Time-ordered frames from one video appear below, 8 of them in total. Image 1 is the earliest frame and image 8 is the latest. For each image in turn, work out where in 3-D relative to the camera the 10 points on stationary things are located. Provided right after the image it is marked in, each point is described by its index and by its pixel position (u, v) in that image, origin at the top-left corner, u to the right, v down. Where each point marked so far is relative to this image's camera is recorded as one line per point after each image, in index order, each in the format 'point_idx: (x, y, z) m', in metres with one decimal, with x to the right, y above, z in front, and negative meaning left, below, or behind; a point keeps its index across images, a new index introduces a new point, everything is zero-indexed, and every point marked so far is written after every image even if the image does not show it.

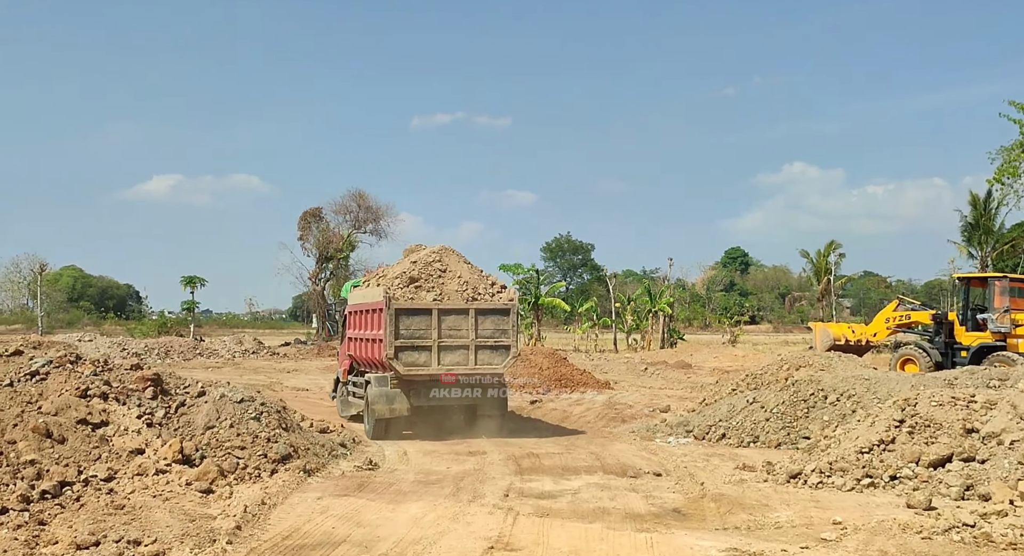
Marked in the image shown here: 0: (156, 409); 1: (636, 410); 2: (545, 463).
0: (-4.2, -1.5, +12.0) m
1: (+2.4, -2.5, +19.5) m
2: (+0.4, -2.5, +13.6) m
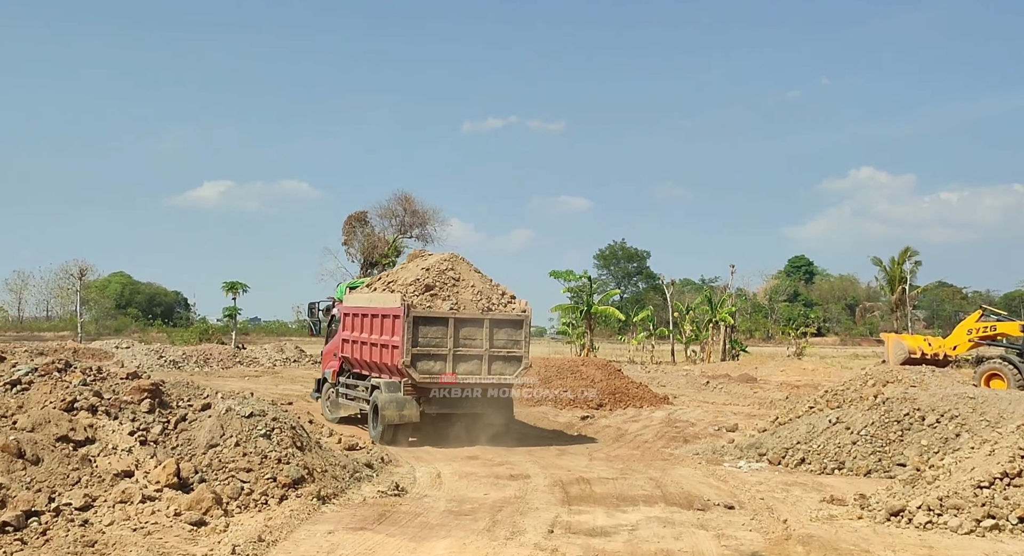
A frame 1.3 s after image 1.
0: (-3.7, -1.5, +10.5) m
1: (+3.2, -2.6, +17.7) m
2: (+1.0, -2.5, +11.8) m
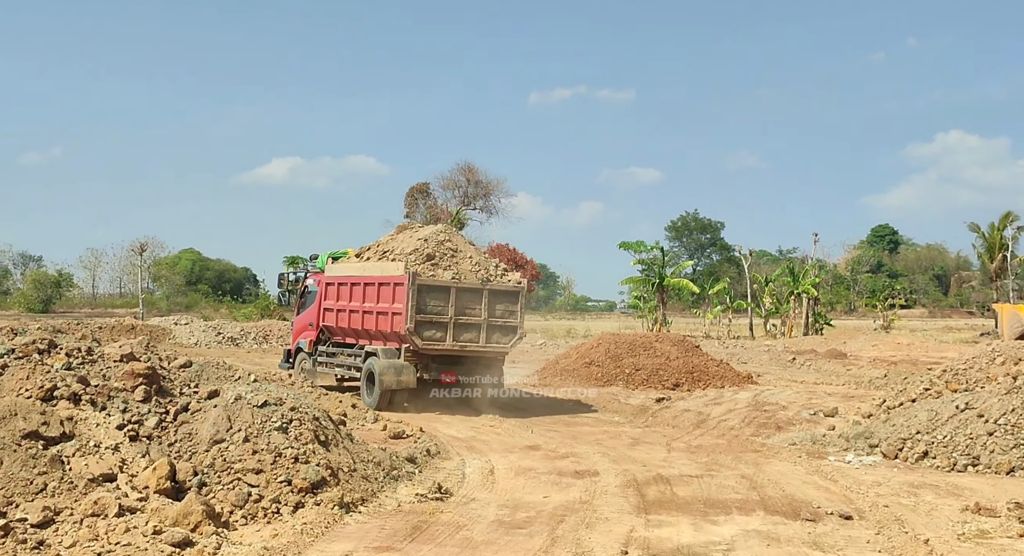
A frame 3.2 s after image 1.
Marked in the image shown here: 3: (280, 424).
0: (-3.2, -1.2, +8.8) m
1: (+4.2, -2.0, +15.5) m
2: (+1.6, -2.1, +9.8) m
3: (-2.1, -1.3, +9.2) m
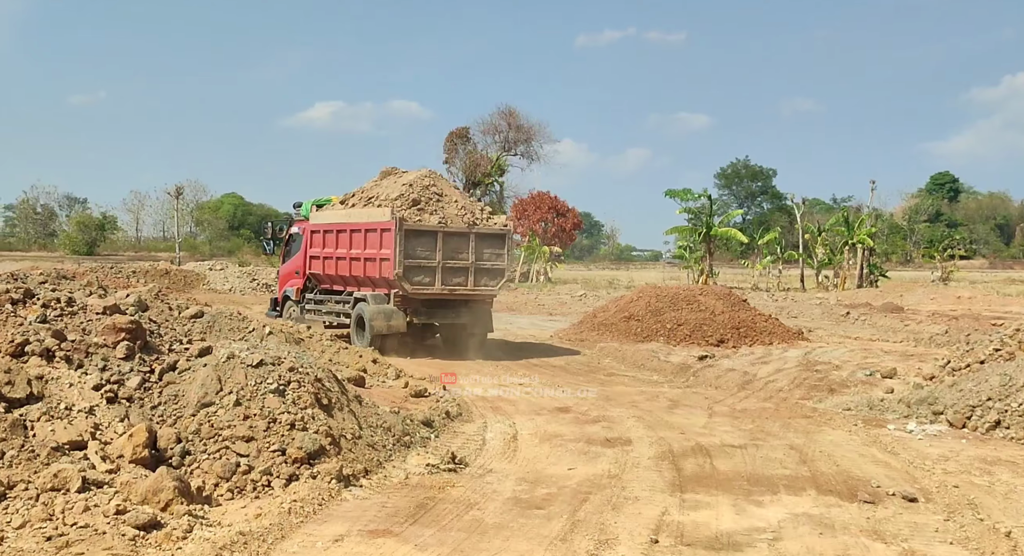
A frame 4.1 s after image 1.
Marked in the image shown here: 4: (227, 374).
0: (-3.0, -0.8, +8.0) m
1: (+4.7, -1.3, +14.4) m
2: (+1.8, -1.6, +8.8) m
3: (-1.9, -0.9, +8.4) m
4: (-2.3, -0.8, +8.3) m
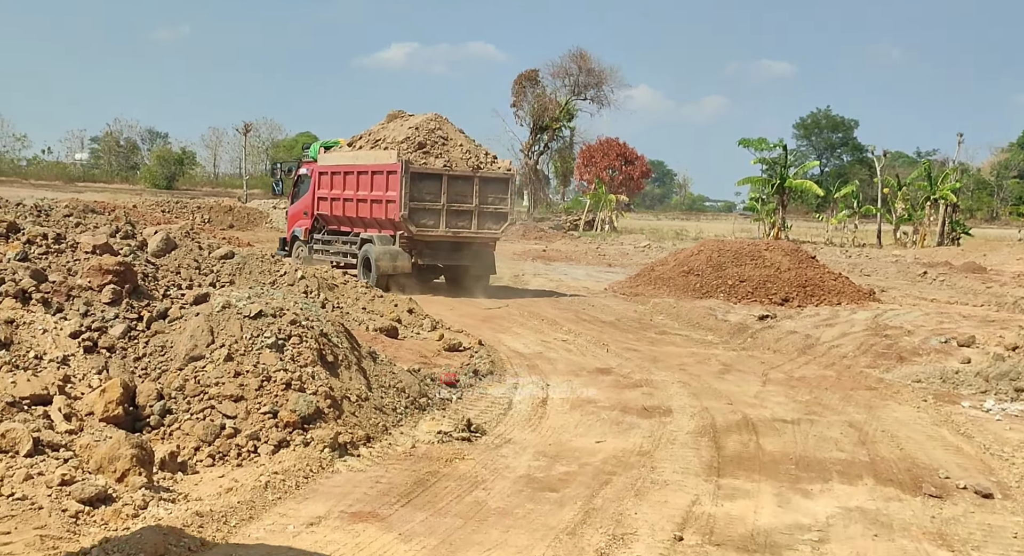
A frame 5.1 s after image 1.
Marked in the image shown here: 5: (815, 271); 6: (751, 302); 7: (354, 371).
0: (-2.9, -0.3, +7.3) m
1: (+5.2, -0.8, +13.2) m
2: (+2.0, -1.3, +7.9) m
3: (-1.8, -0.5, +7.6) m
4: (-2.2, -0.4, +7.6) m
5: (+5.7, +0.1, +19.0) m
6: (+4.3, -0.4, +18.2) m
7: (-1.3, -0.7, +8.1) m
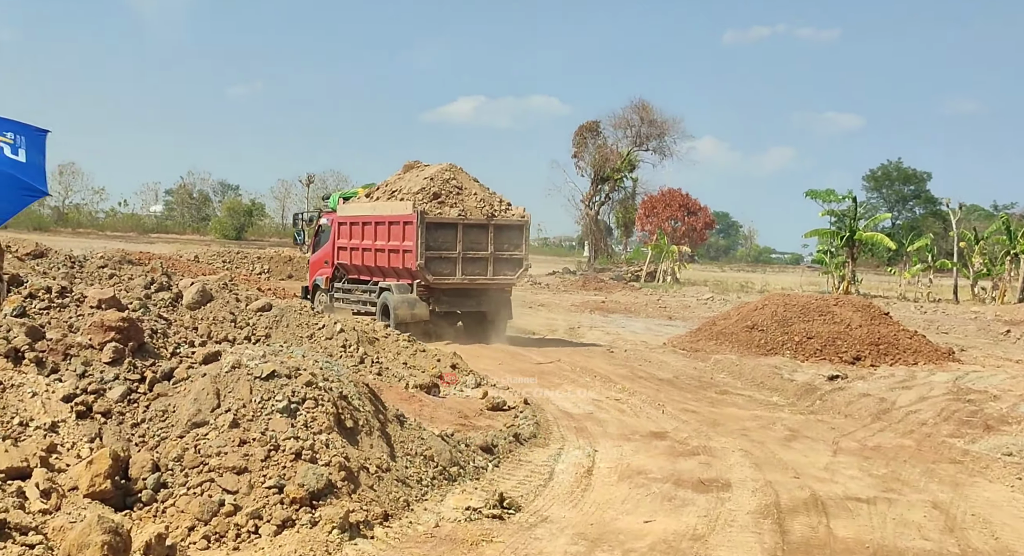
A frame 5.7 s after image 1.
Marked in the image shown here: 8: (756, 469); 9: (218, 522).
0: (-2.7, -0.7, +6.7) m
1: (+5.8, -1.5, +12.0) m
2: (+2.2, -1.7, +6.9) m
3: (-1.5, -0.9, +6.9) m
4: (-1.9, -0.7, +6.9) m
5: (+6.6, -0.9, +17.9) m
6: (+5.2, -1.4, +17.1) m
7: (-1.0, -1.1, +7.4) m
8: (+2.2, -1.7, +9.2) m
9: (-1.7, -1.4, +5.9) m
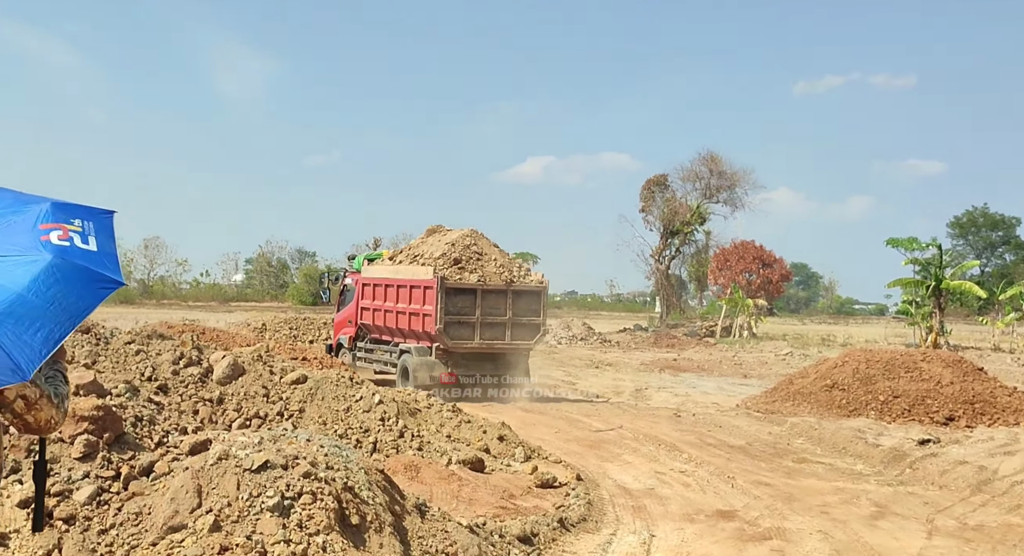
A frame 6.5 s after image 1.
0: (-2.5, -1.2, +5.9) m
1: (+6.4, -2.0, +10.5) m
2: (+2.4, -2.1, +5.7) m
3: (-1.4, -1.3, +6.0) m
4: (-1.8, -1.2, +6.1) m
5: (+7.6, -1.7, +16.4) m
6: (+6.1, -2.2, +15.7) m
7: (-0.8, -1.6, +6.4) m
8: (+2.5, -2.2, +7.9) m
9: (-1.6, -1.8, +5.0) m
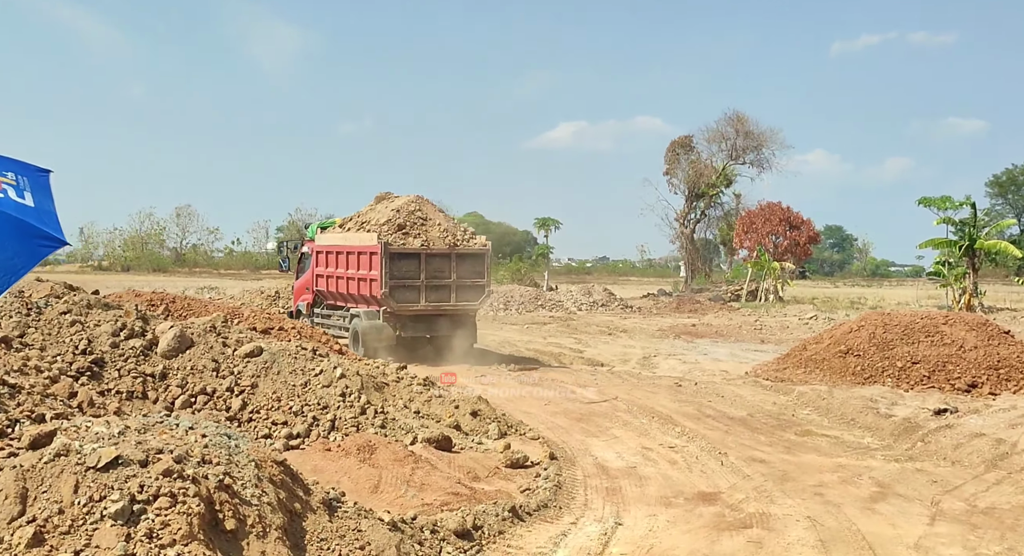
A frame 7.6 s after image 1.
0: (-3.0, -1.0, +5.1) m
1: (+6.0, -1.6, +9.4) m
2: (+1.9, -1.8, +4.7) m
3: (-1.8, -1.1, +5.2) m
4: (-2.2, -1.0, +5.3) m
5: (+7.4, -1.0, +15.2) m
6: (+5.9, -1.6, +14.6) m
7: (-1.3, -1.4, +5.6) m
8: (+2.1, -1.8, +7.0) m
9: (-2.1, -1.6, +4.2) m
